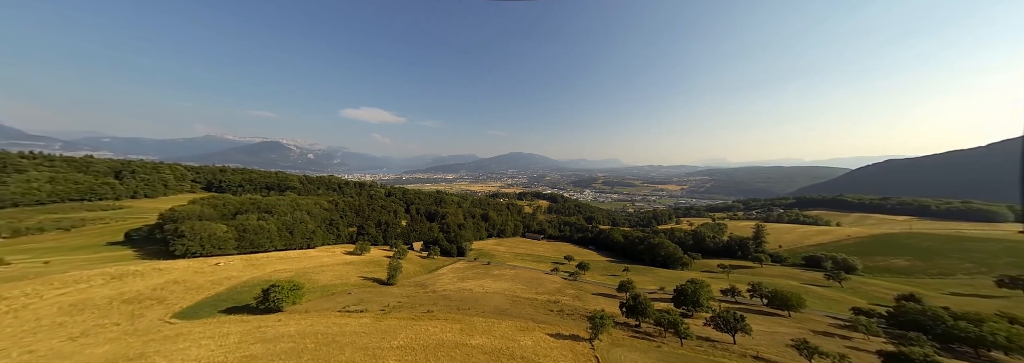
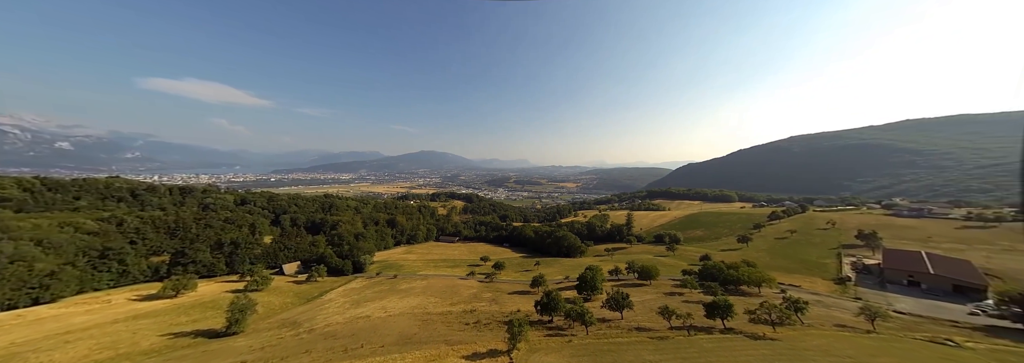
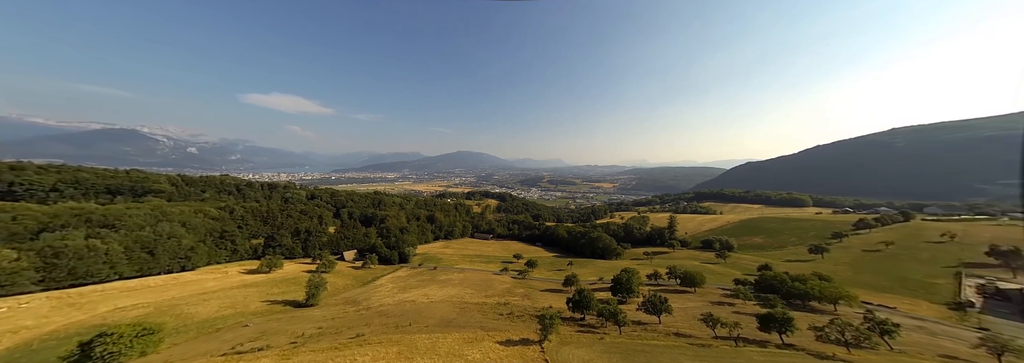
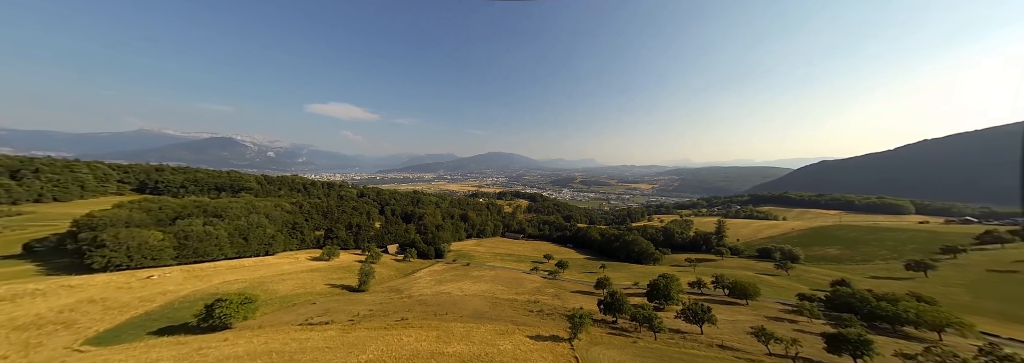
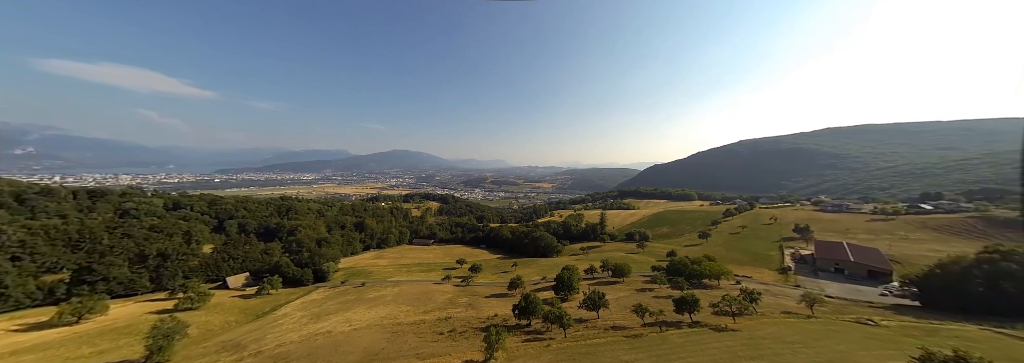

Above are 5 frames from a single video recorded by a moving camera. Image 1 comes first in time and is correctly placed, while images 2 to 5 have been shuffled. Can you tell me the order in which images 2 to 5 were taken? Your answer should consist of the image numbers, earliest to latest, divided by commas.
4, 3, 2, 5
